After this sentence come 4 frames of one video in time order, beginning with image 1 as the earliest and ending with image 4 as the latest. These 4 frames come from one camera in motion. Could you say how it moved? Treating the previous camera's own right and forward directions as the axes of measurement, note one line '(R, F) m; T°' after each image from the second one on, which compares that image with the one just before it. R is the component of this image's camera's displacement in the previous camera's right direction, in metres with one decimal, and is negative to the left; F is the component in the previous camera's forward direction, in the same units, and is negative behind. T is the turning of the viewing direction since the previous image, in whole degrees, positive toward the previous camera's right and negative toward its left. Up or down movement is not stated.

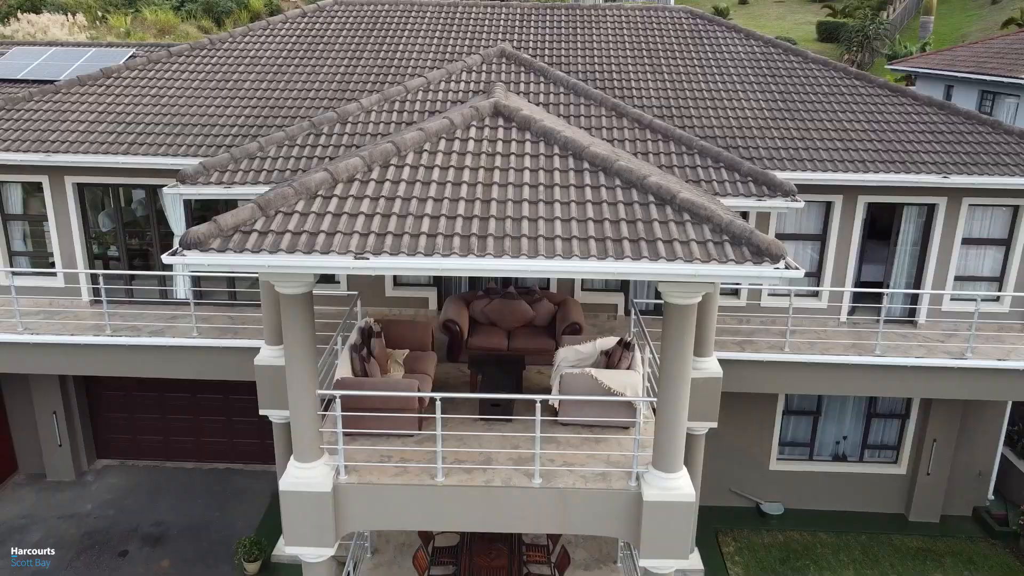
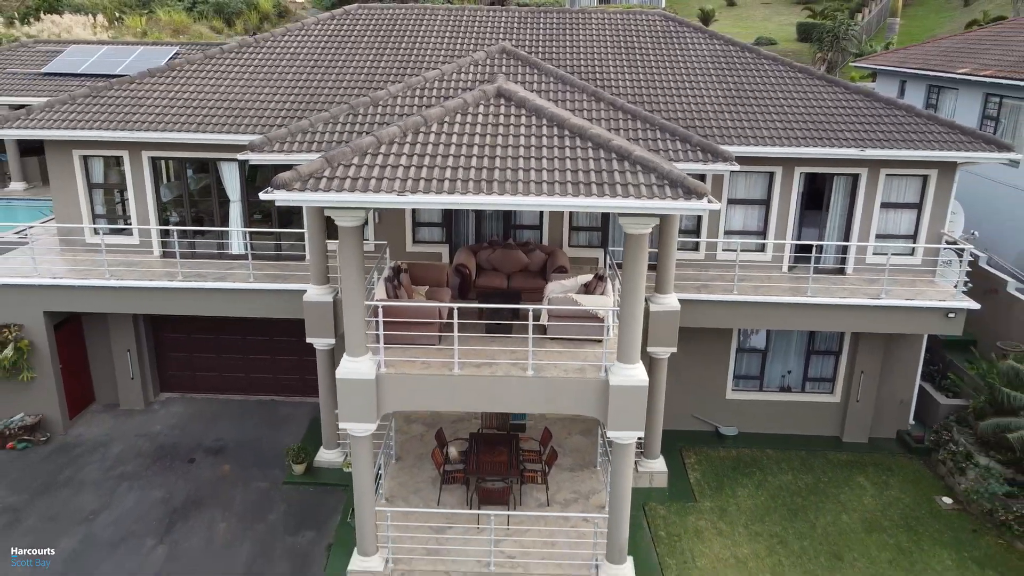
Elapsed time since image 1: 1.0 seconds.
(0.0, -2.5) m; 0°
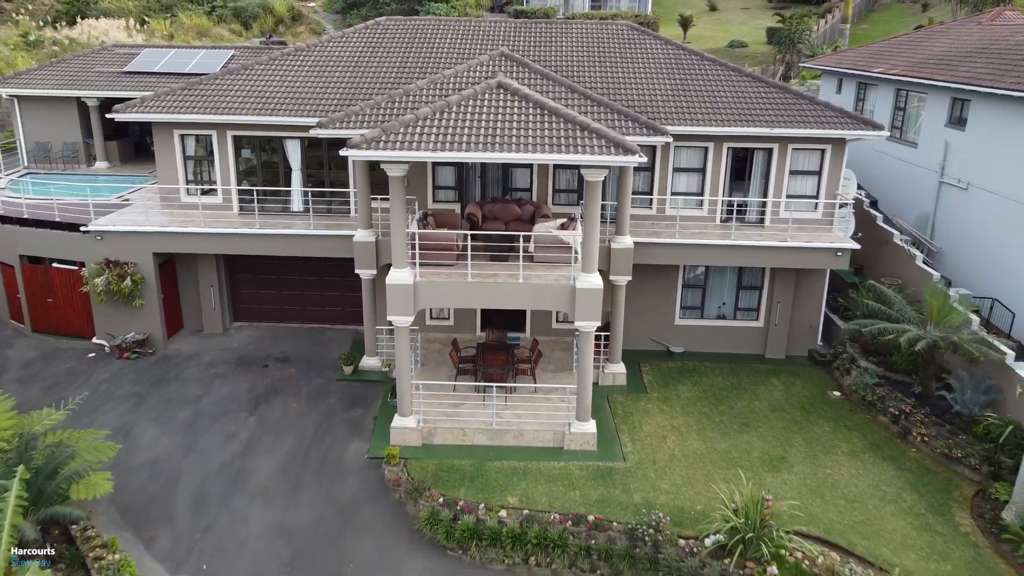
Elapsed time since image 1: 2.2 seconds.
(0.0, -4.4) m; 0°
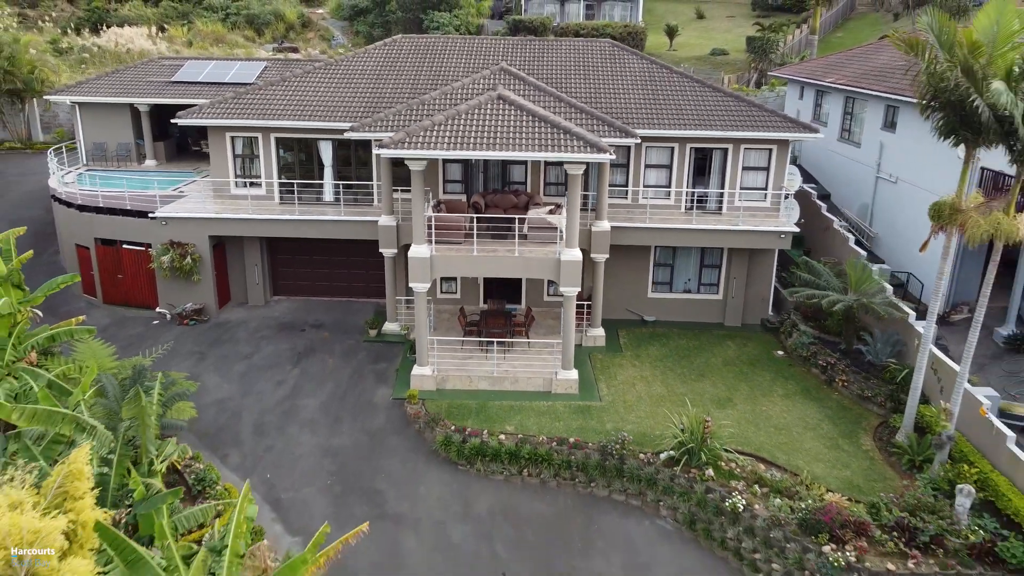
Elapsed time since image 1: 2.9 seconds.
(0.0, -3.5) m; 0°
